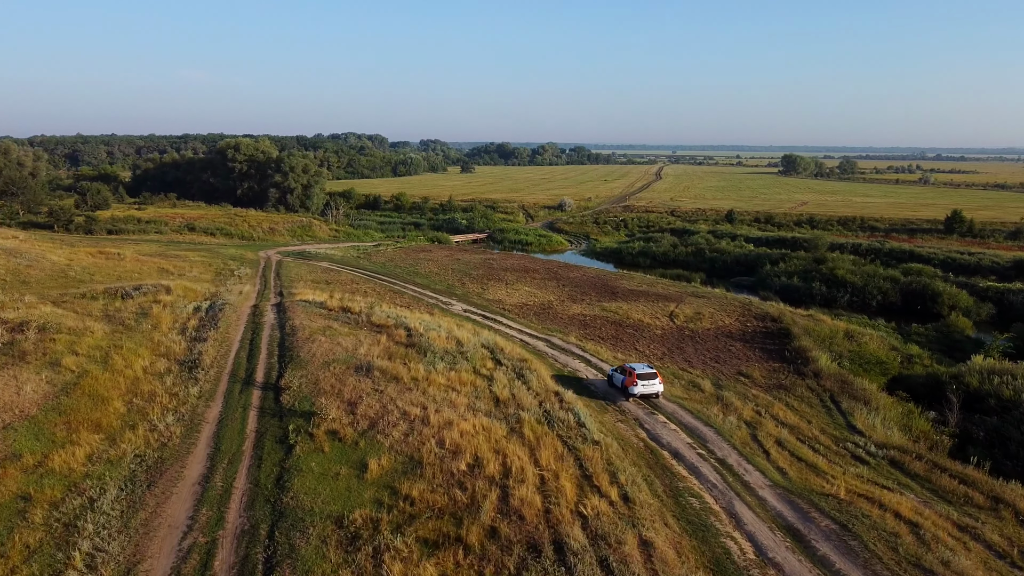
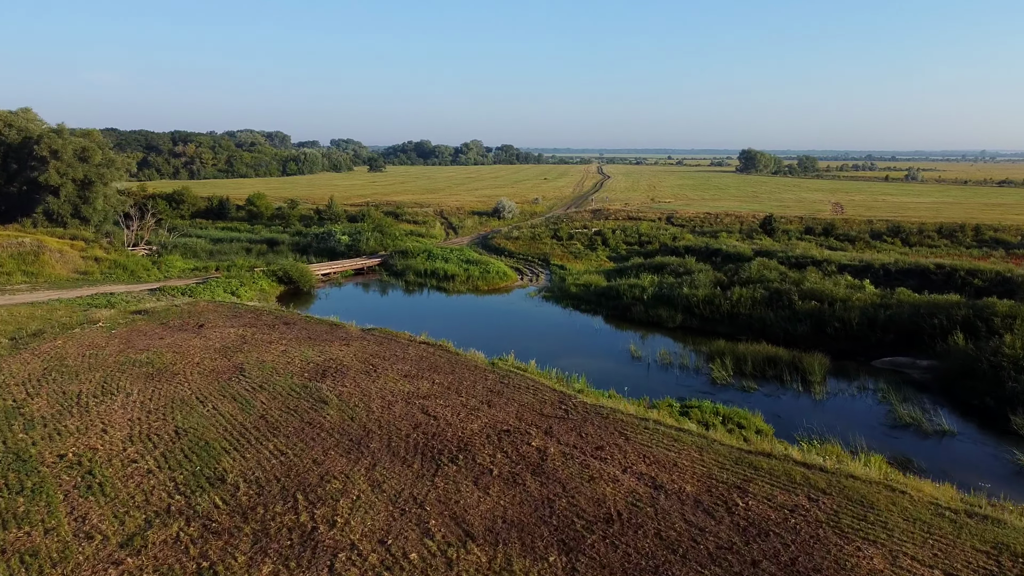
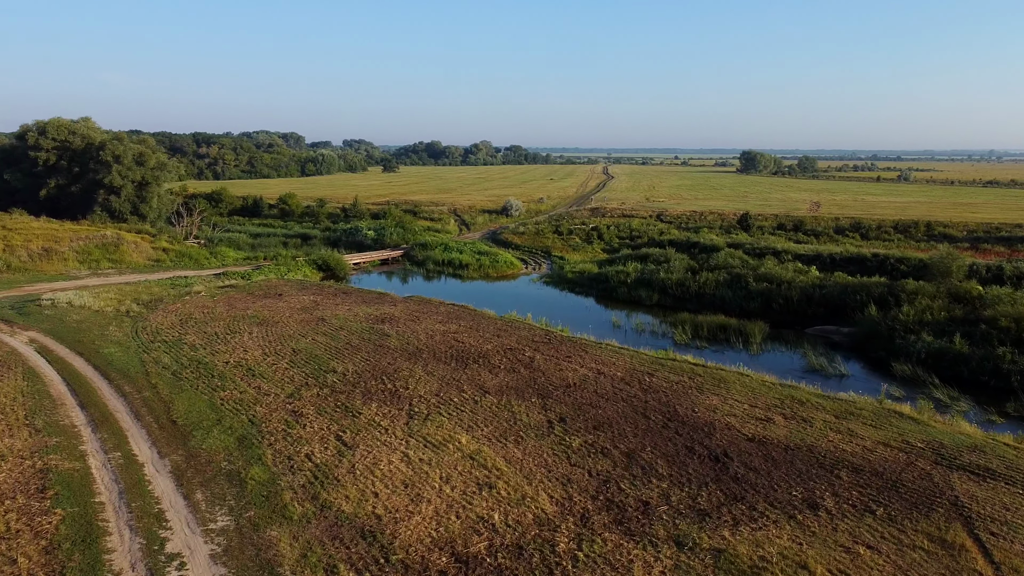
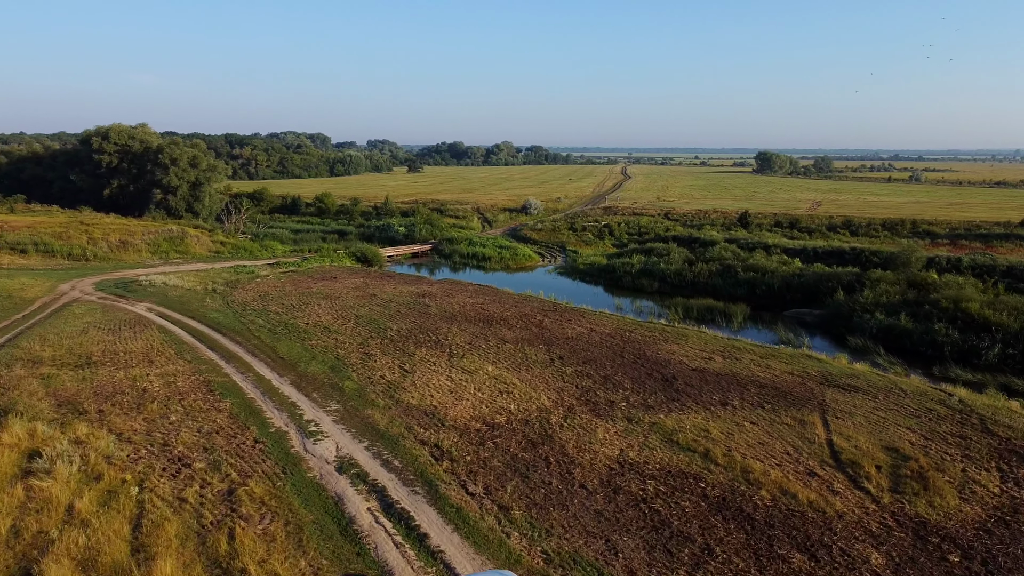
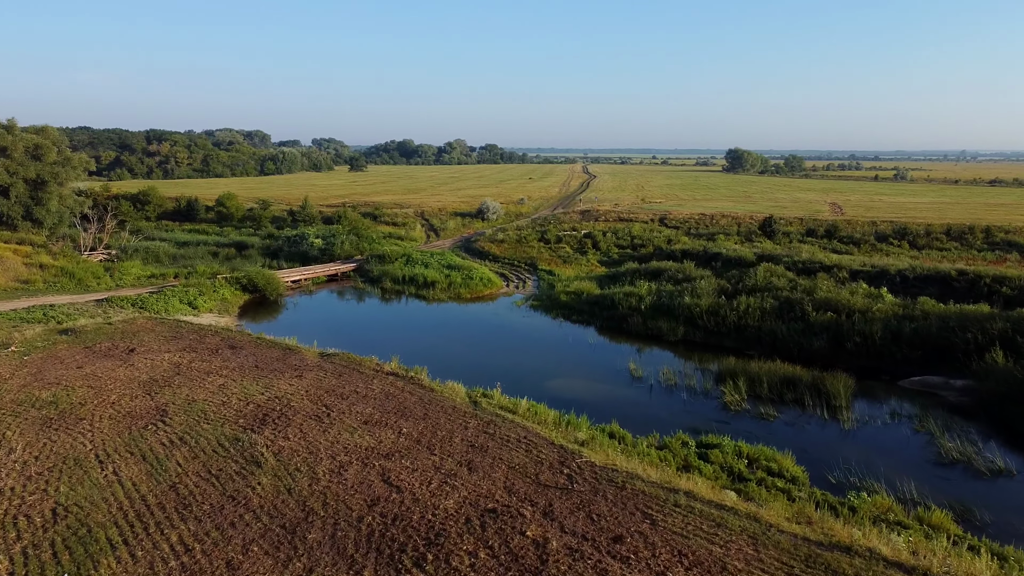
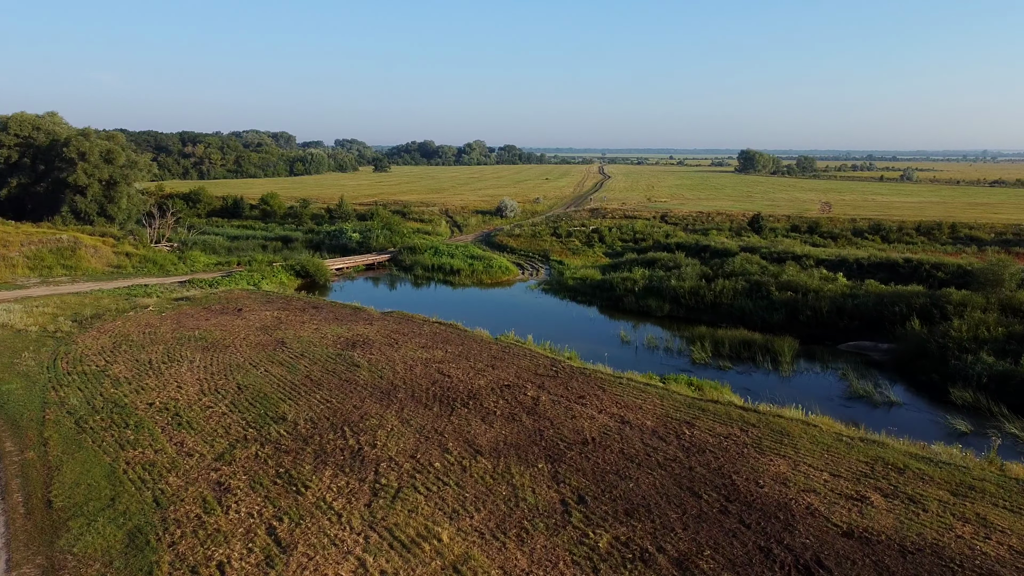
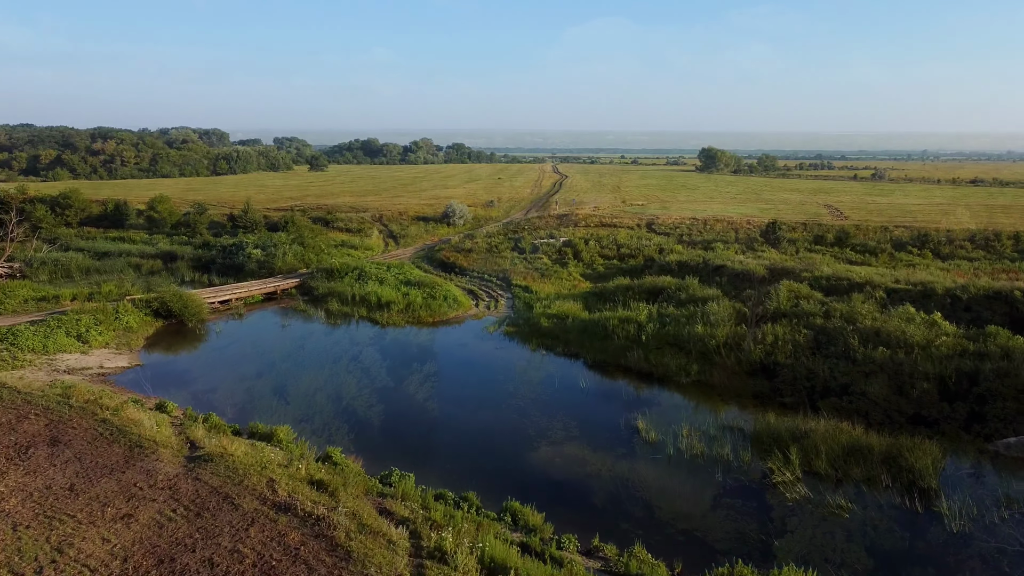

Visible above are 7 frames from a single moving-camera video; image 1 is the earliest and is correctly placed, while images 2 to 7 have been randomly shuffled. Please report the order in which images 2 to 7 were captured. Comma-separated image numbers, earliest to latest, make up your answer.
4, 3, 6, 2, 5, 7
